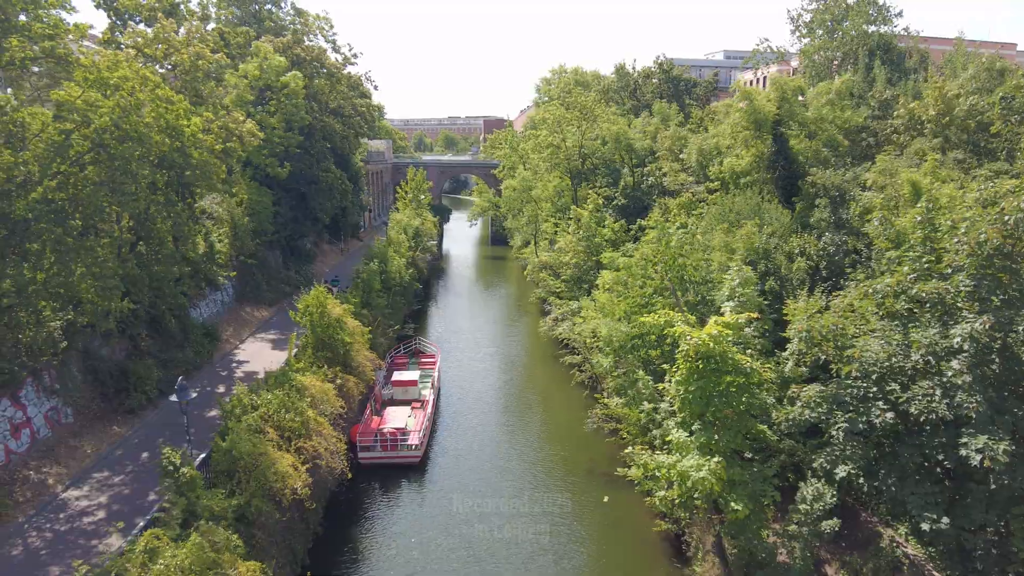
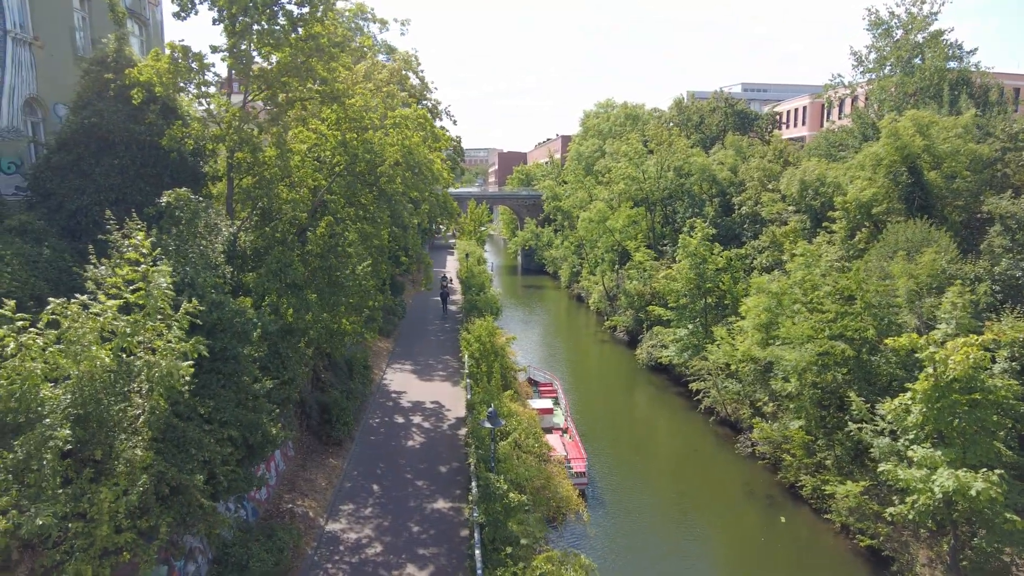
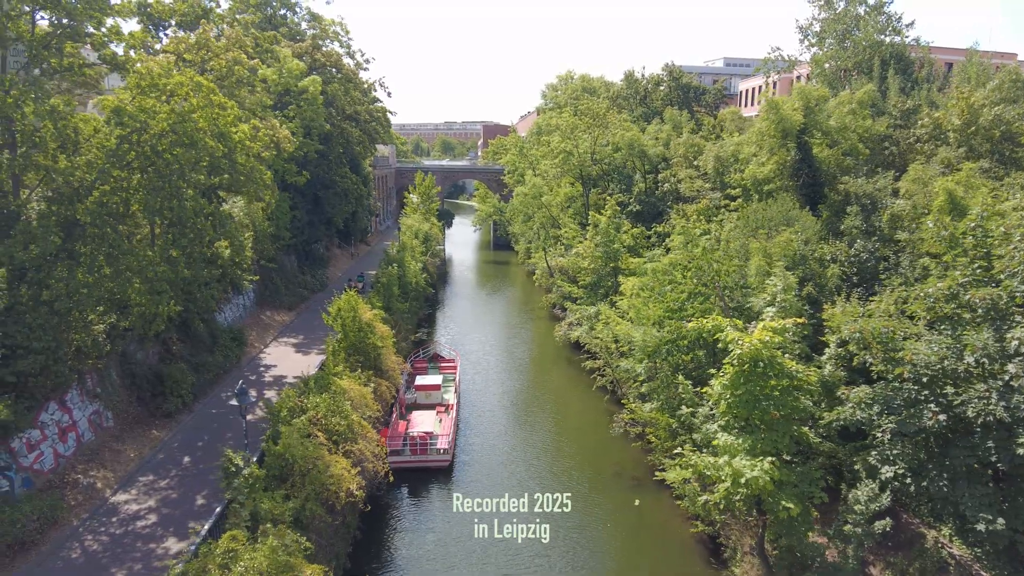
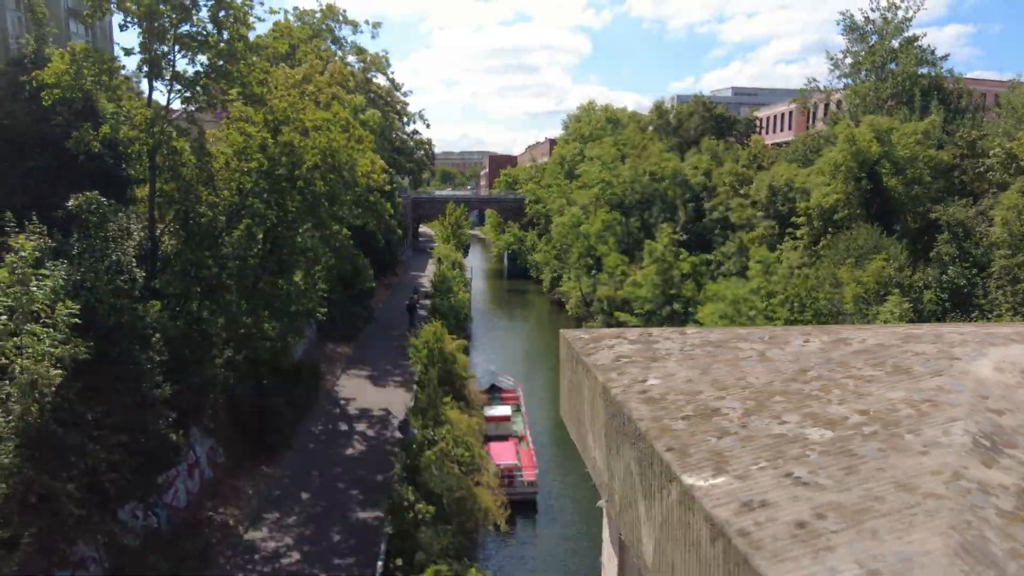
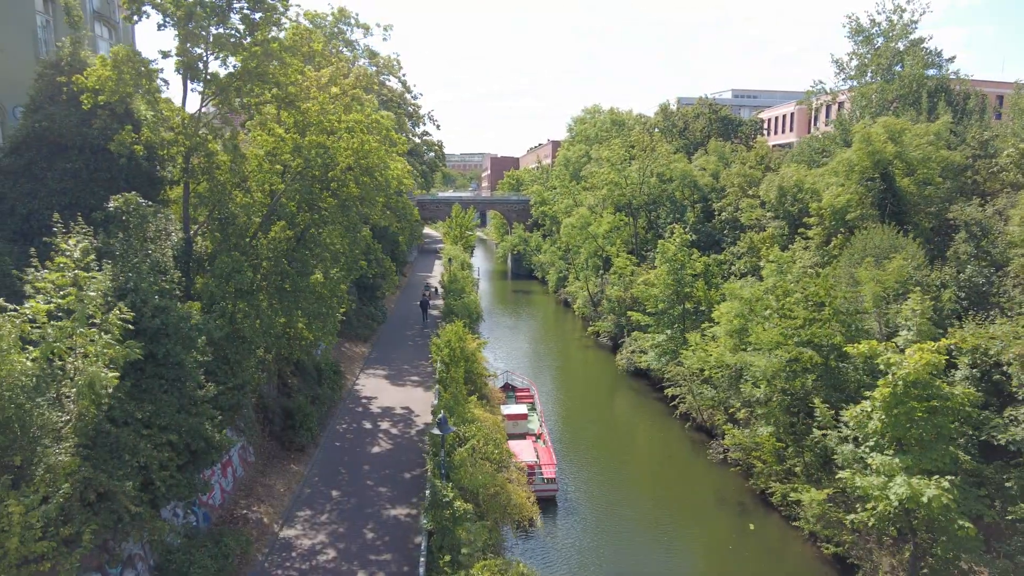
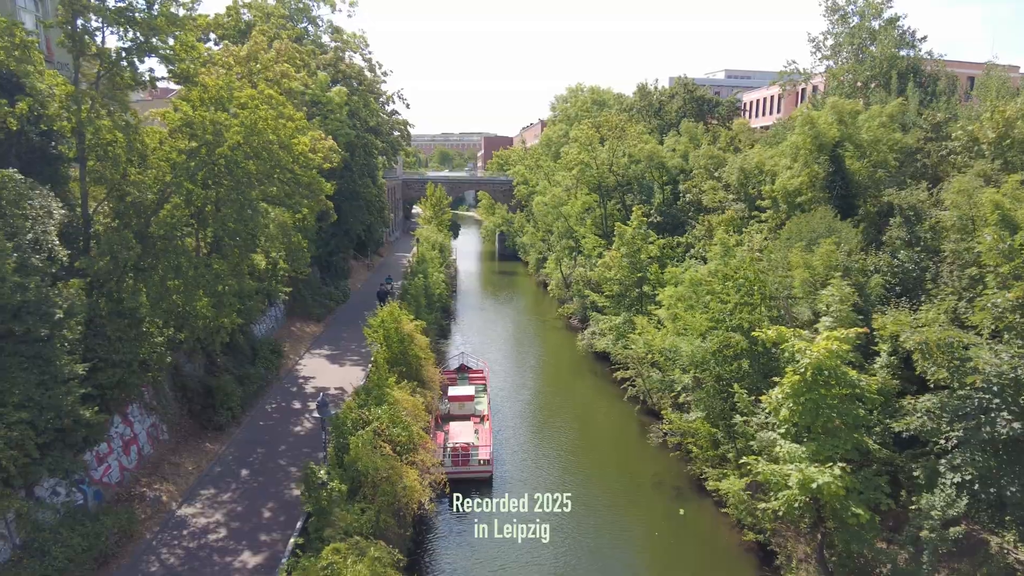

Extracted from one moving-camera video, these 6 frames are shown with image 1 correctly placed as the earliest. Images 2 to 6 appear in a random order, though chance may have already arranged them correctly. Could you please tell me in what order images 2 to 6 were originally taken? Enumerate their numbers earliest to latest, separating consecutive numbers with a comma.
3, 6, 4, 5, 2
